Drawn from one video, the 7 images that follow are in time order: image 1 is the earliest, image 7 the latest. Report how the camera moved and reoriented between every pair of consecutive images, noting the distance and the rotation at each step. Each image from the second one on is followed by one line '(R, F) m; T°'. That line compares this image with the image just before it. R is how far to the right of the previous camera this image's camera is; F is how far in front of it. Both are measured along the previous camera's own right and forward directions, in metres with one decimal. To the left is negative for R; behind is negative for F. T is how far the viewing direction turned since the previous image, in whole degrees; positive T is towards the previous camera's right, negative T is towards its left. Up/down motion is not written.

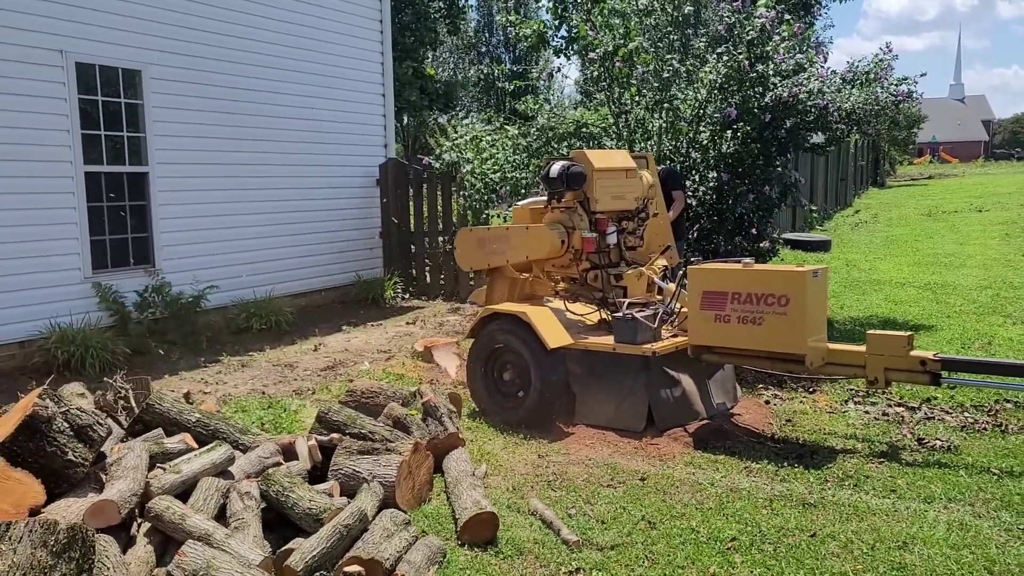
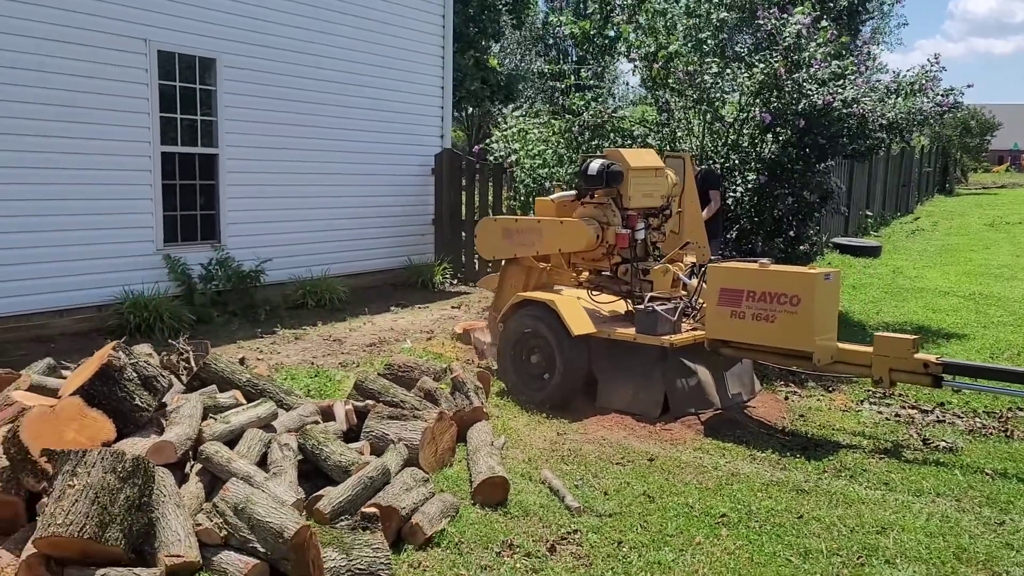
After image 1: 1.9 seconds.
(+0.2, -0.4) m; -4°
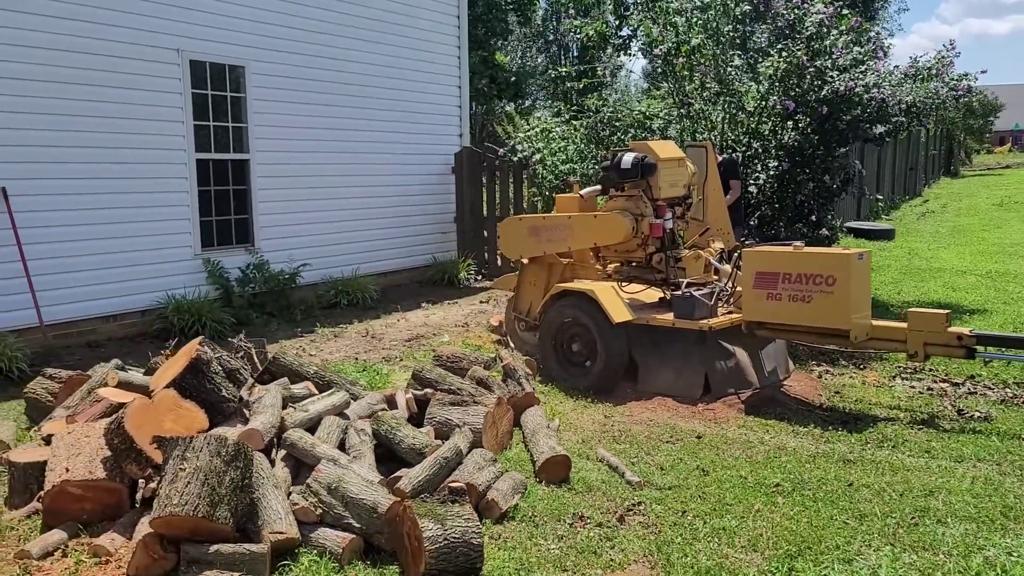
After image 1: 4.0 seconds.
(-0.3, -0.2) m; 0°
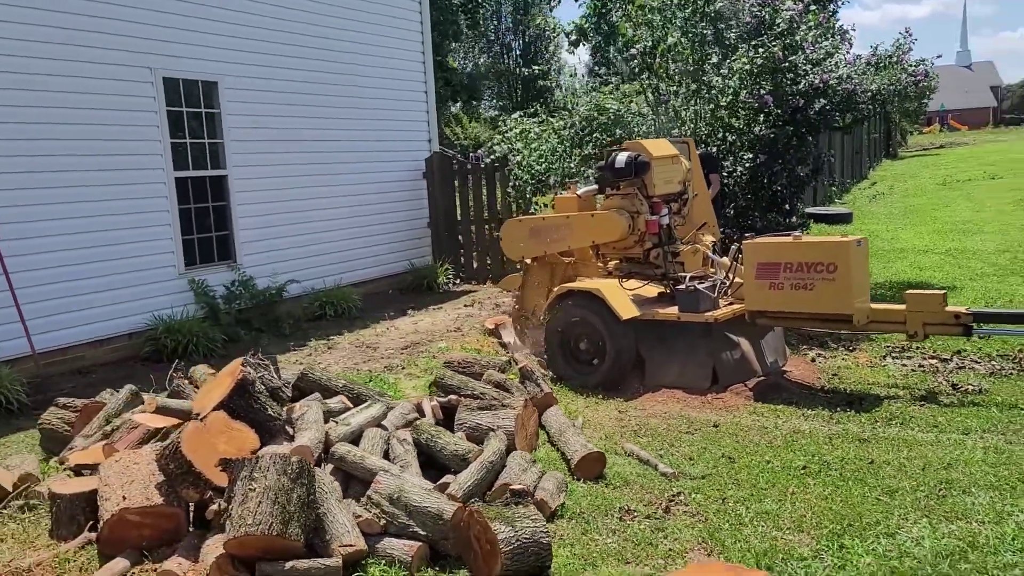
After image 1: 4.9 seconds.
(-0.4, -0.1) m; +3°
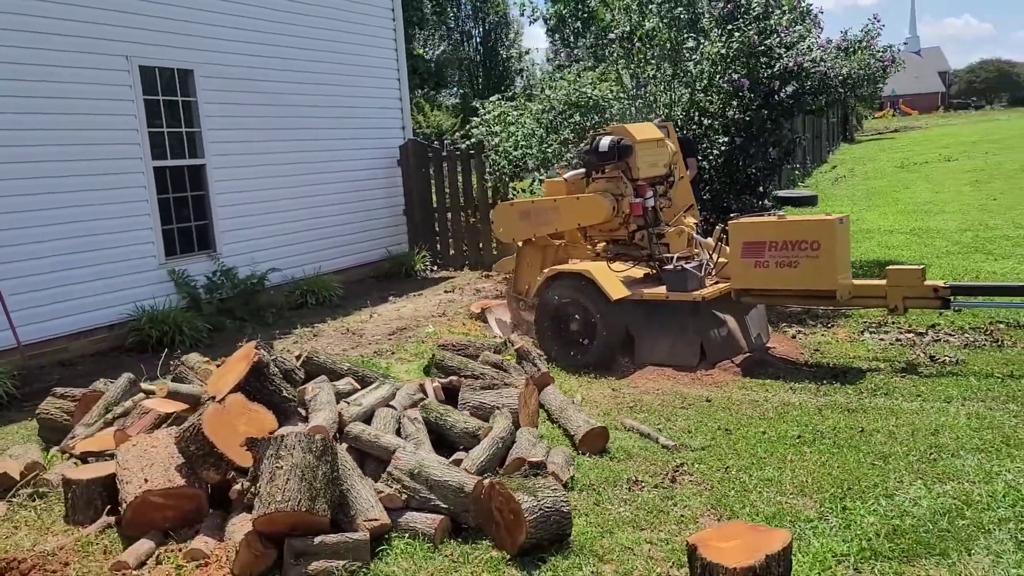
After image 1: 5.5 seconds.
(-0.2, -0.1) m; +3°
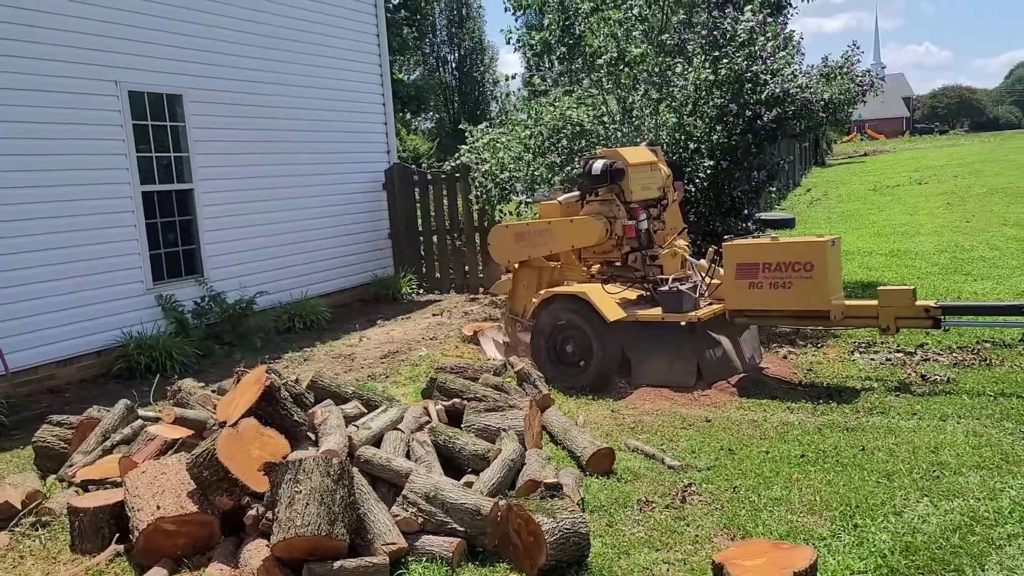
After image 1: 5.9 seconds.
(-0.2, 0.0) m; +2°
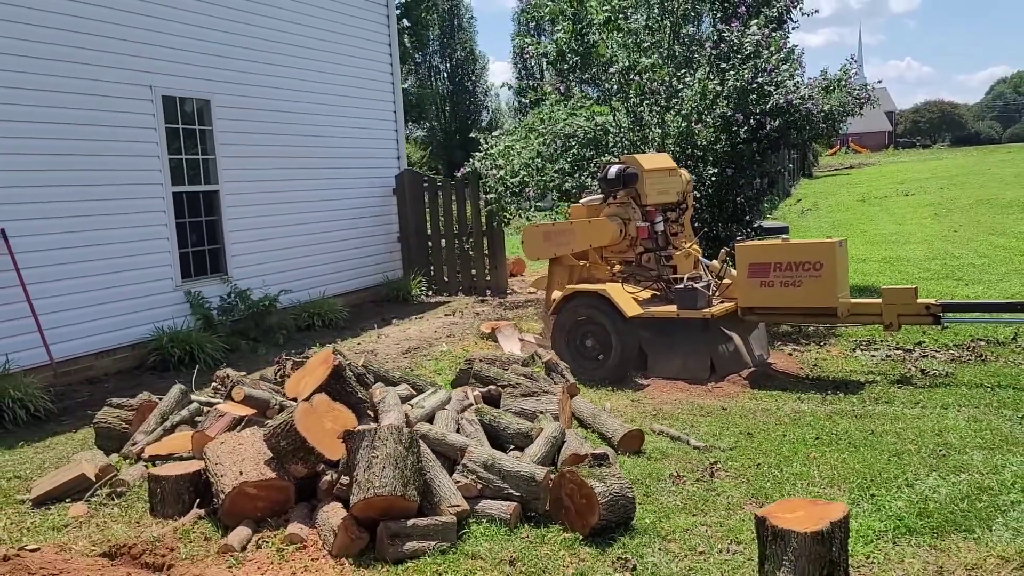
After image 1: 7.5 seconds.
(-0.3, -0.4) m; +1°
